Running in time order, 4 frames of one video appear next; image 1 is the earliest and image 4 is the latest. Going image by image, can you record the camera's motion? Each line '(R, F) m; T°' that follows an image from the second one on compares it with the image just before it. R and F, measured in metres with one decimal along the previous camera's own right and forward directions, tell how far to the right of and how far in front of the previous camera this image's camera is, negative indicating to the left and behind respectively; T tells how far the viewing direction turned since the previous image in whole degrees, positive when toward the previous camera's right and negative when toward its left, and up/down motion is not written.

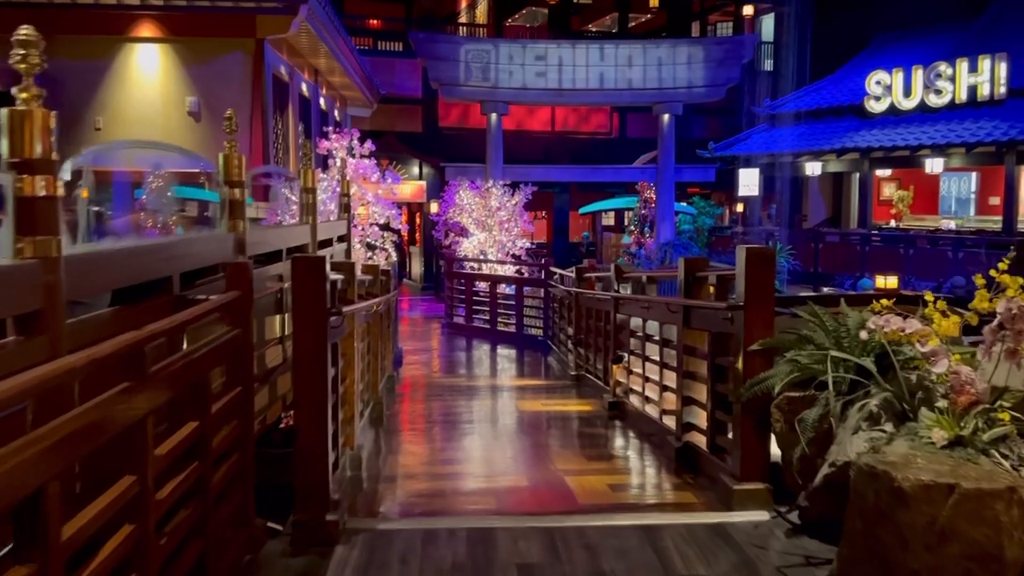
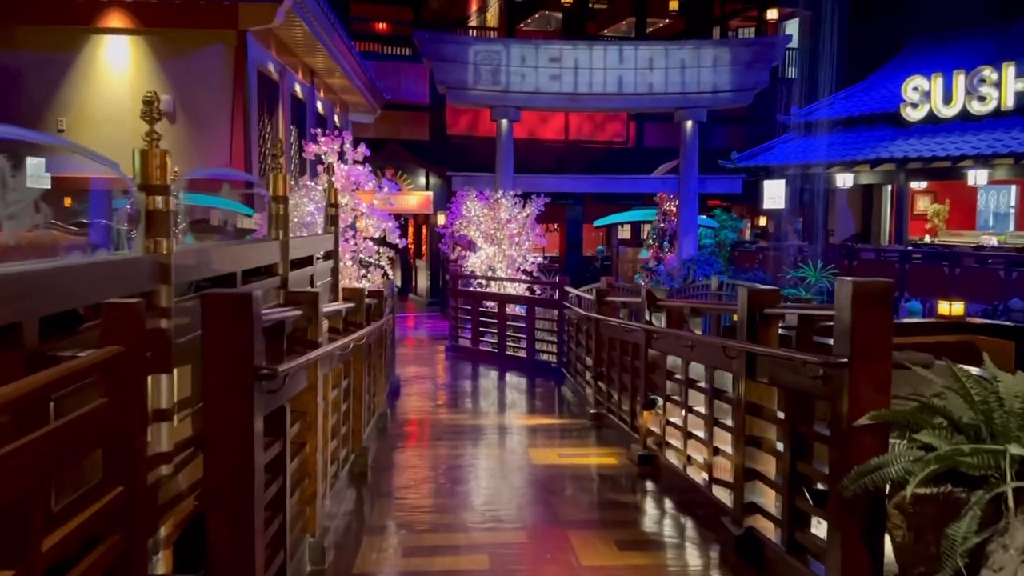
(0.0, +1.2) m; -1°
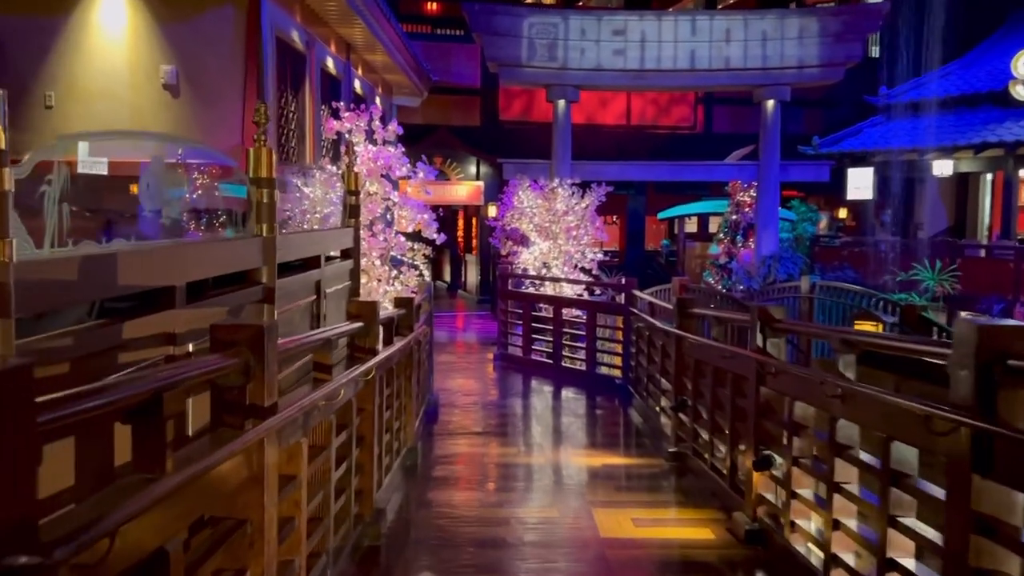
(0.0, +1.6) m; -4°
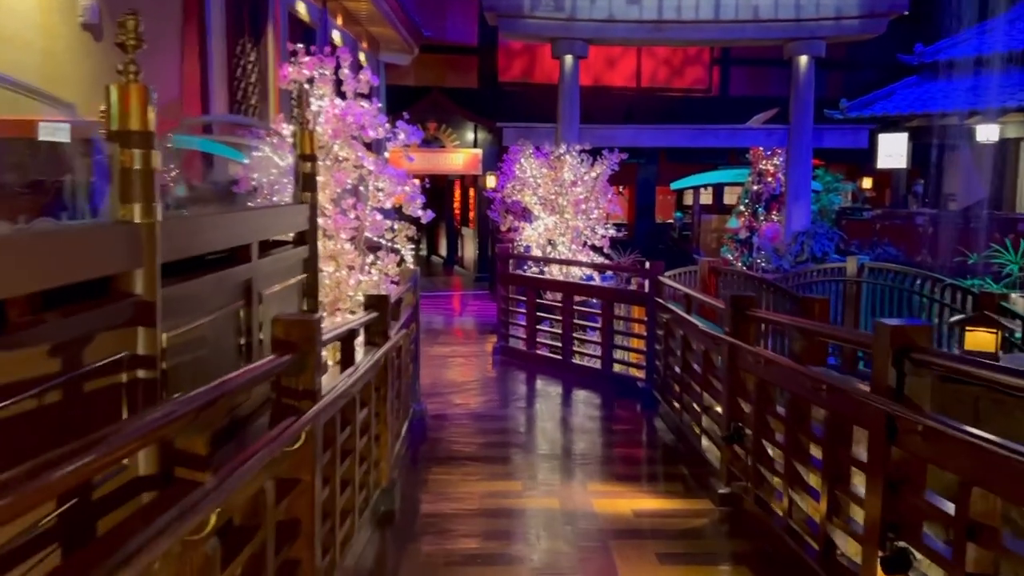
(0.0, +1.5) m; 0°
